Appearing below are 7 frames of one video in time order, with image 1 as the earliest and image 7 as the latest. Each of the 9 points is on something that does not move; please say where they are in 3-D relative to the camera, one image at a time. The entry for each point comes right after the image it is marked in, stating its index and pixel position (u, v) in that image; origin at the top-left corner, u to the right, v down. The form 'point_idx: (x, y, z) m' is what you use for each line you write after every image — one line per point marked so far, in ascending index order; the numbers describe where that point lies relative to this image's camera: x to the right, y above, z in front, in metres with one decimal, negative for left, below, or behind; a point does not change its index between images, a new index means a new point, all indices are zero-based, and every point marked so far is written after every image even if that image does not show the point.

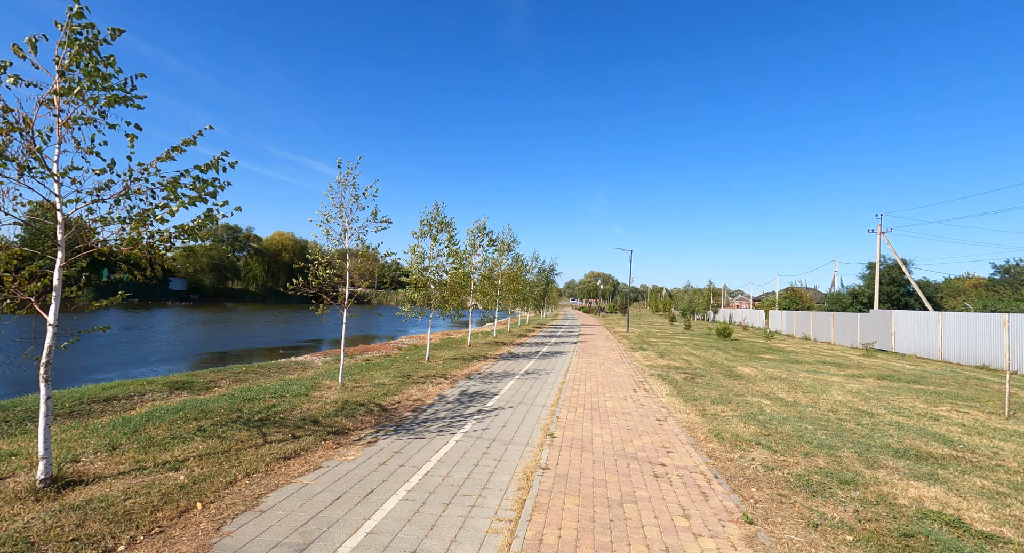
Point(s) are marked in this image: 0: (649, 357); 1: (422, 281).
0: (+5.2, -3.0, +17.8) m
1: (-2.8, -0.1, +14.8) m
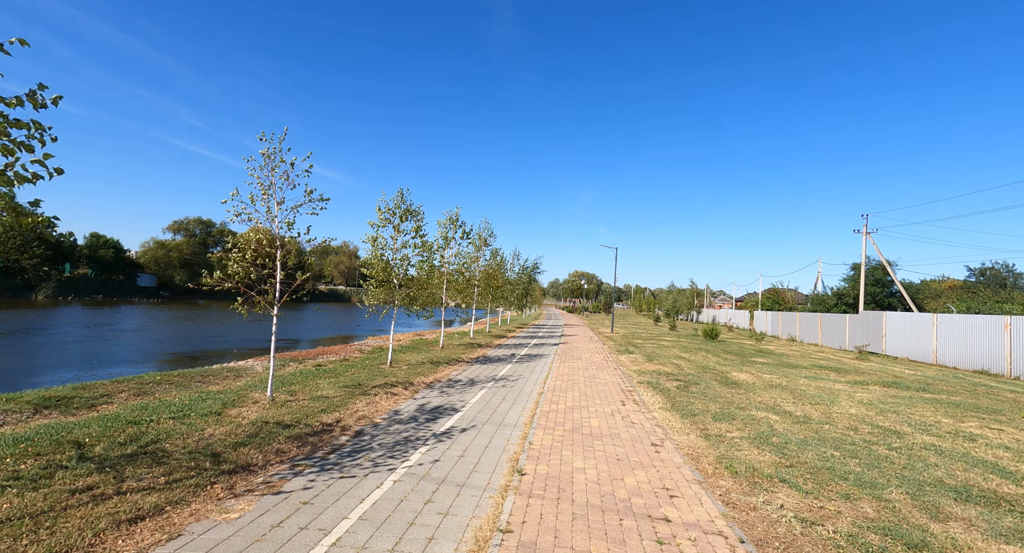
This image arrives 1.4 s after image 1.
0: (+4.3, -3.0, +16.4) m
1: (-3.6, 0.0, +13.1) m
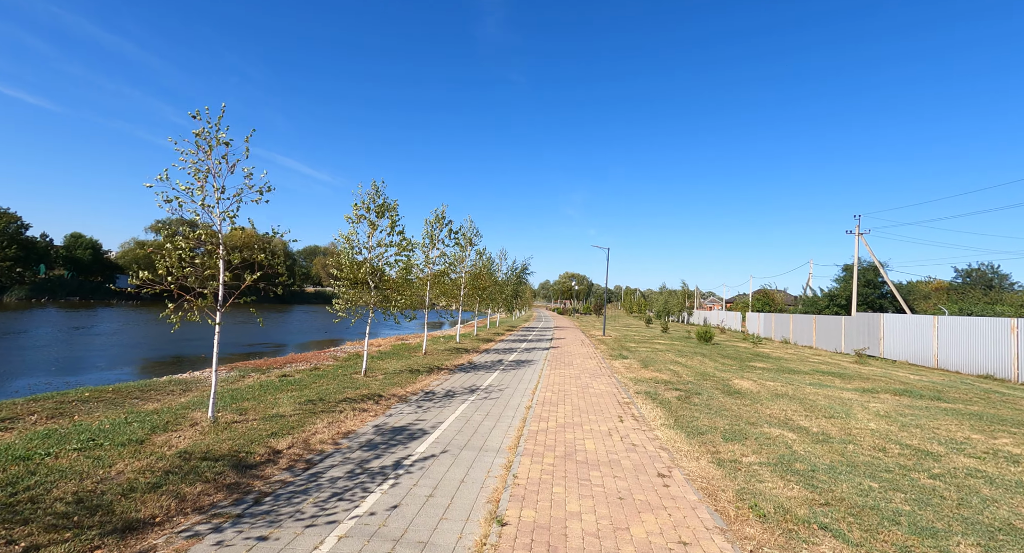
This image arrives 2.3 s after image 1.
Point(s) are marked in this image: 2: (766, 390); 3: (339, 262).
0: (+3.9, -3.0, +15.5) m
1: (-3.9, 0.0, +12.0) m
2: (+6.7, -3.0, +12.5) m
3: (-4.4, +0.3, +11.7) m
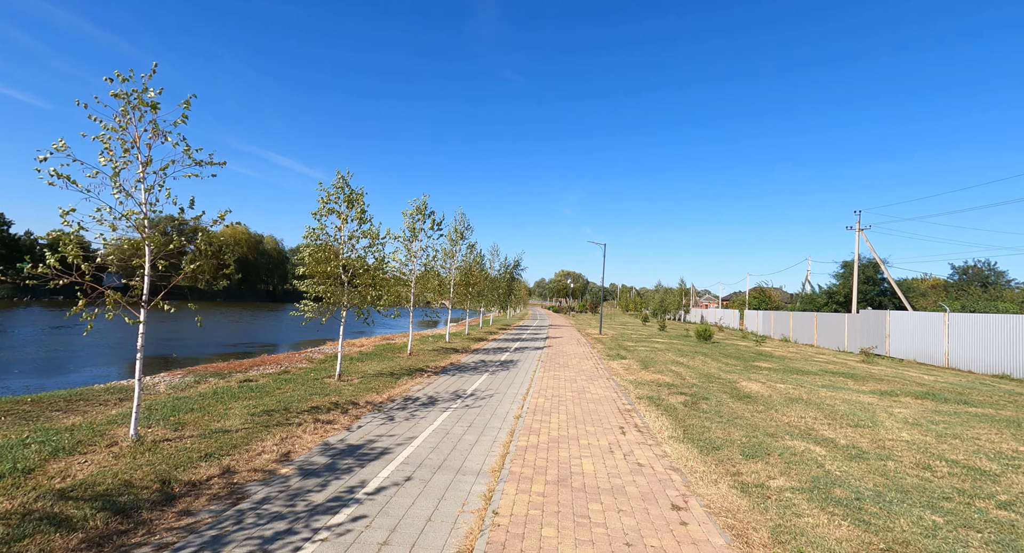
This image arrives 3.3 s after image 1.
0: (+3.6, -2.8, +14.5) m
1: (-4.2, +0.1, +11.0) m
2: (+6.5, -2.8, +11.5) m
3: (-4.7, +0.5, +10.6) m
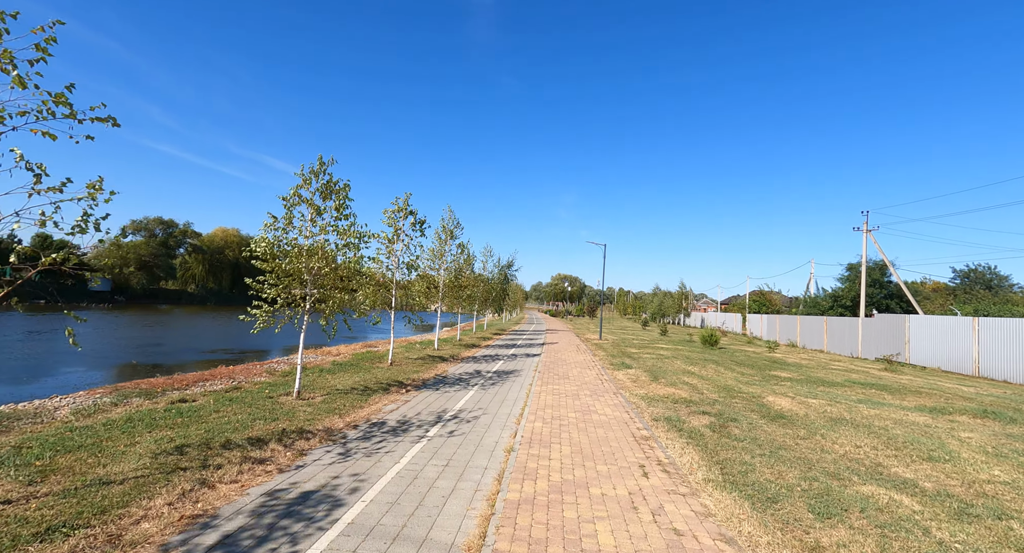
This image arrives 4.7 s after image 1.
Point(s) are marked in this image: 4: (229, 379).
0: (+3.4, -2.8, +12.8) m
1: (-4.3, +0.1, +9.3) m
2: (+6.3, -2.8, +9.9) m
3: (-4.8, +0.5, +9.0) m
4: (-5.9, -2.1, +9.9) m
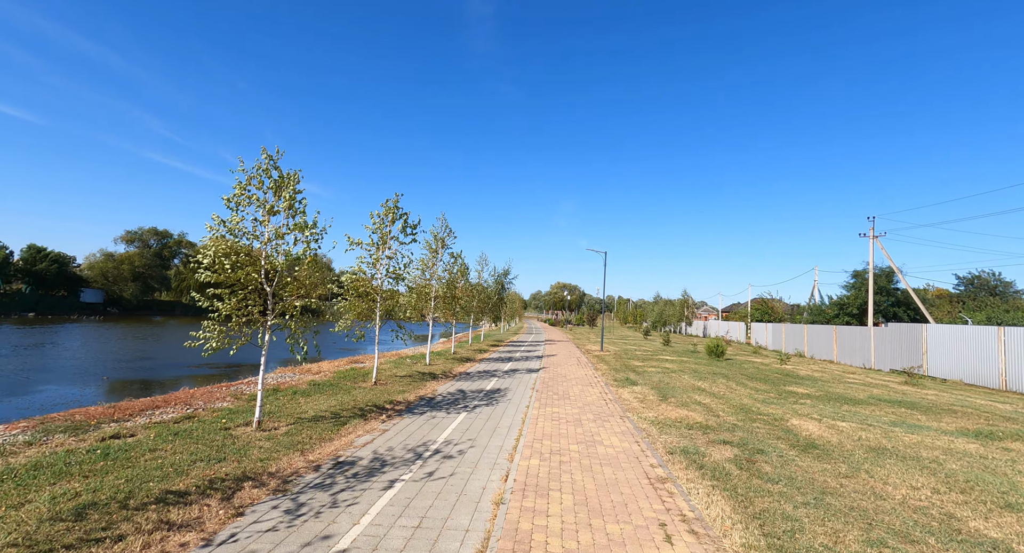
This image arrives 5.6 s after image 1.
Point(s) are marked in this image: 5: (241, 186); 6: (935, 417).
0: (+3.3, -3.1, +11.7) m
1: (-4.5, -0.1, +8.2) m
2: (+6.2, -3.0, +8.7) m
3: (-4.9, +0.3, +7.8) m
4: (-6.1, -2.4, +8.7) m
5: (-4.5, +1.6, +8.2) m
6: (+10.3, -3.4, +11.5) m
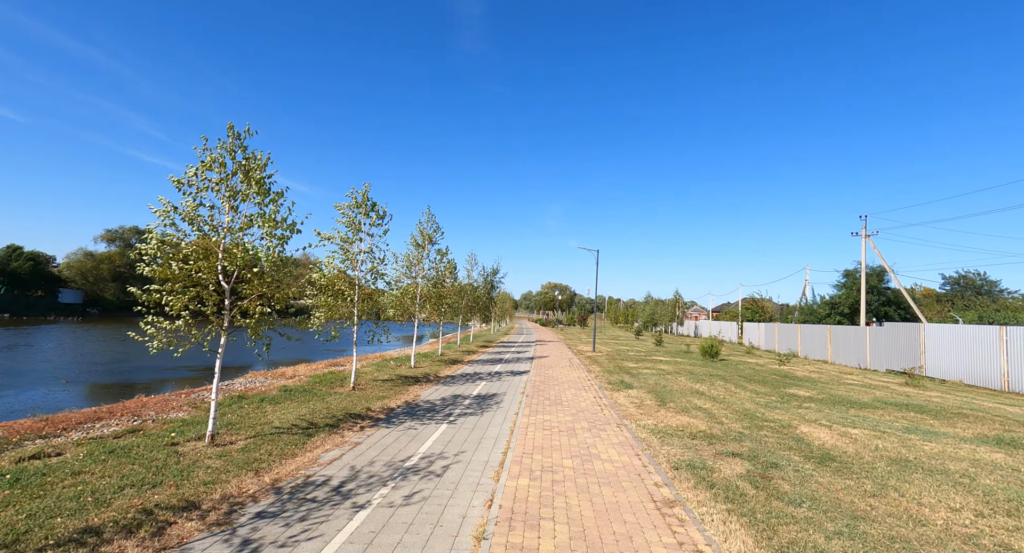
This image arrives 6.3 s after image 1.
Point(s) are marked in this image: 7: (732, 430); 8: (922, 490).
0: (+3.1, -3.0, +10.9) m
1: (-4.7, 0.0, +7.3) m
2: (+6.0, -2.9, +8.0) m
3: (-5.1, +0.4, +6.9) m
4: (-6.3, -2.3, +7.8) m
5: (-4.7, +1.7, +7.3) m
6: (+10.1, -3.3, +10.8) m
7: (+4.2, -2.9, +8.9) m
8: (+5.2, -2.7, +6.0) m
